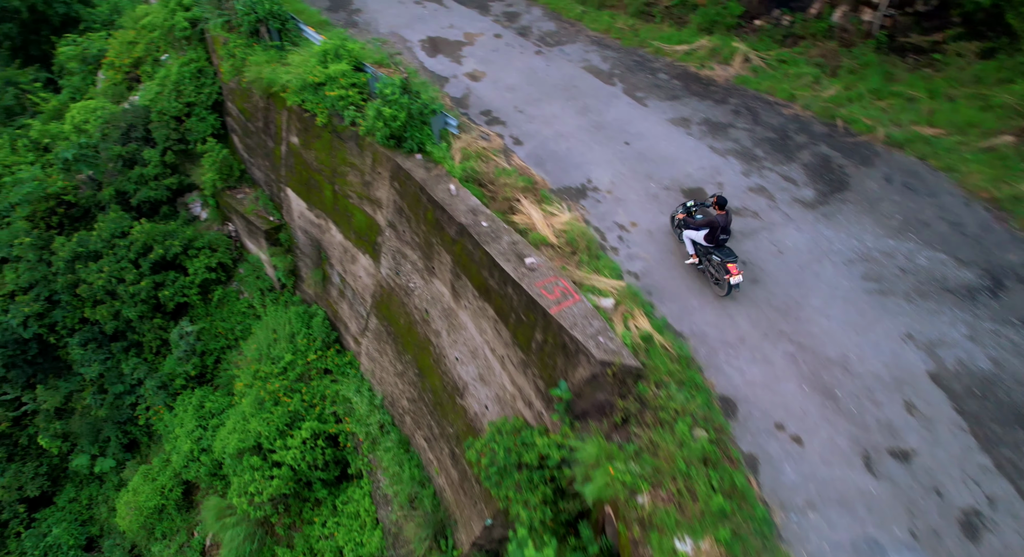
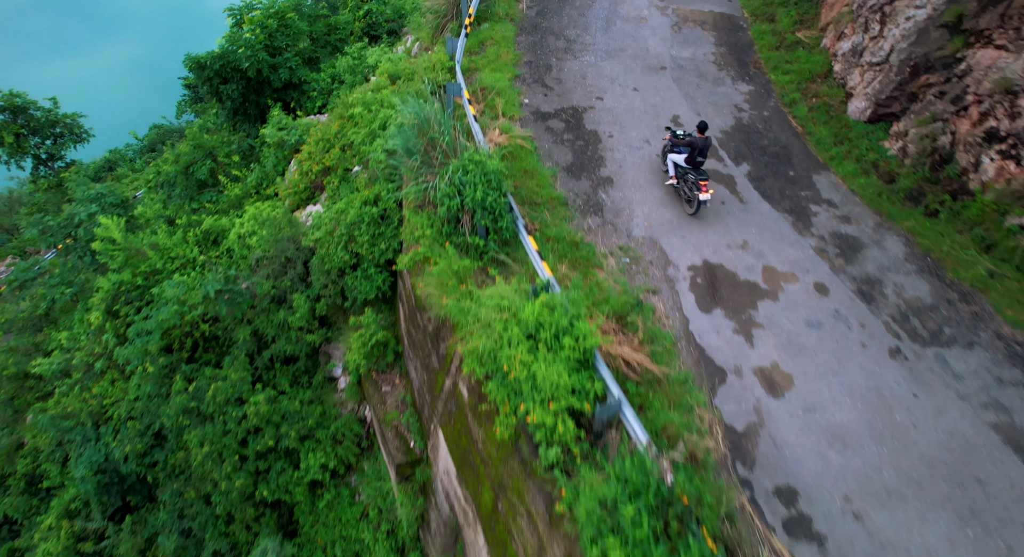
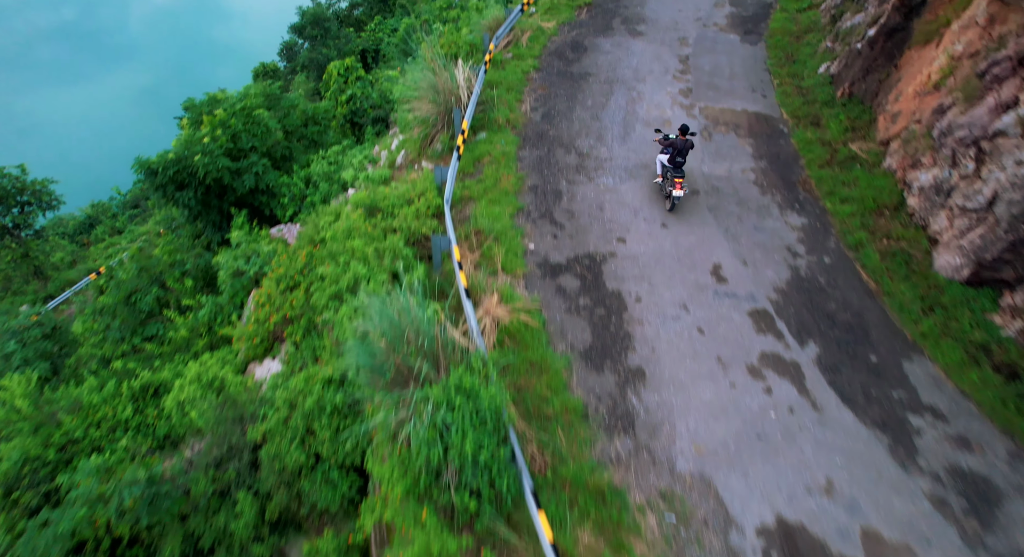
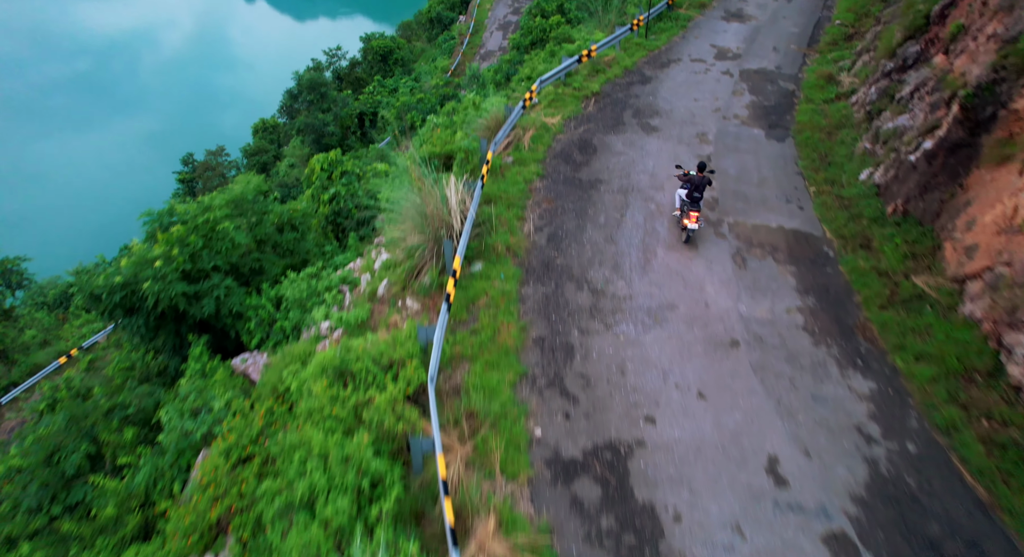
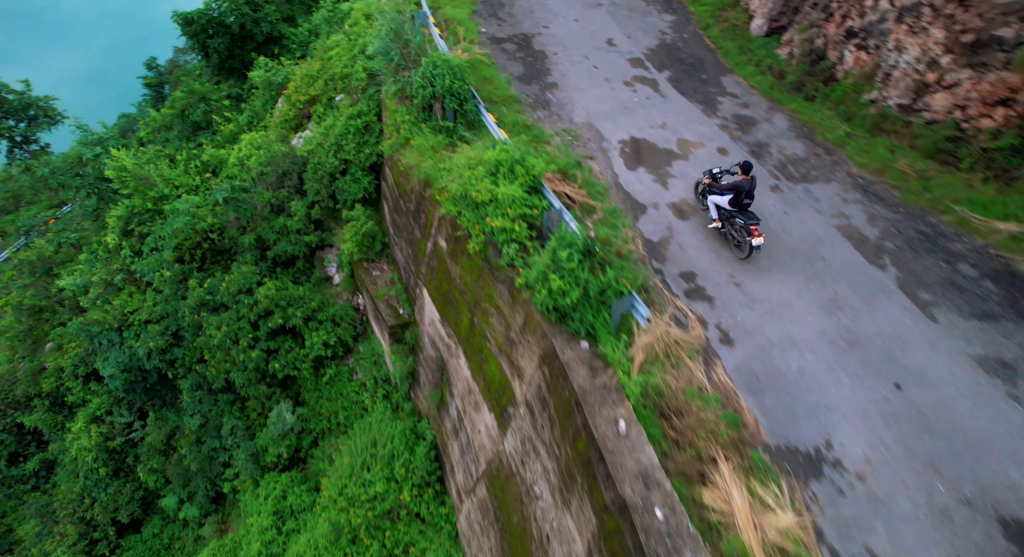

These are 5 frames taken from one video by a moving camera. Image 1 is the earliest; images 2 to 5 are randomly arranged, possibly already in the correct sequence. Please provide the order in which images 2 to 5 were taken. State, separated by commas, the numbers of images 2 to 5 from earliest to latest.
5, 2, 3, 4
